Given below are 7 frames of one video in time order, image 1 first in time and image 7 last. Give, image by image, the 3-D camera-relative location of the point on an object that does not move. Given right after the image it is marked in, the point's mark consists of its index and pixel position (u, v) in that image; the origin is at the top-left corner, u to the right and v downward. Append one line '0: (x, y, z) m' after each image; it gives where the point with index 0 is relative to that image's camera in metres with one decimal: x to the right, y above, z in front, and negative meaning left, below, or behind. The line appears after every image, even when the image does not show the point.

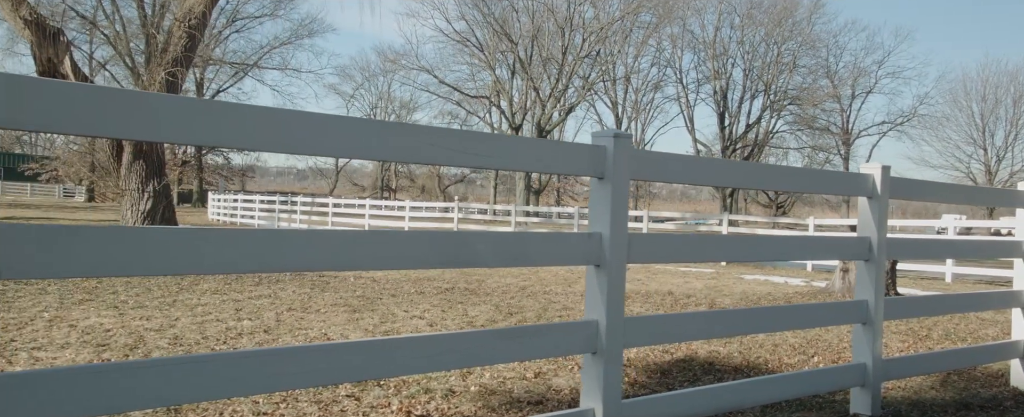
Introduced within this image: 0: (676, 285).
0: (+2.8, -1.3, +13.0) m
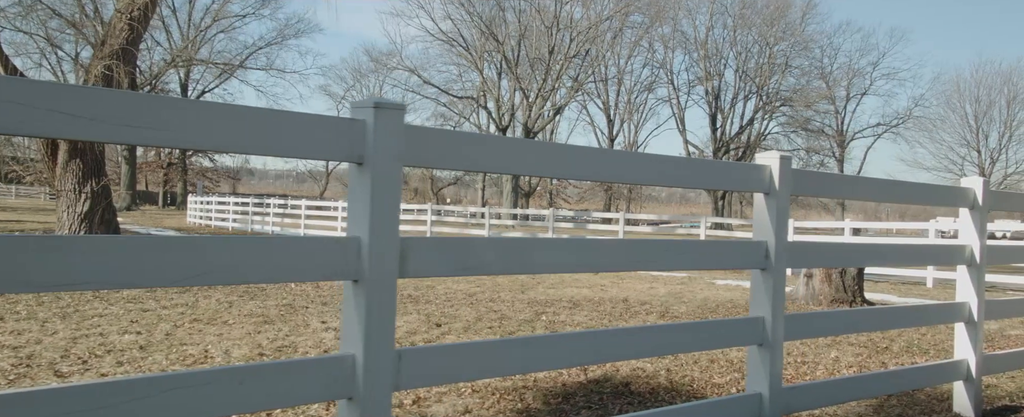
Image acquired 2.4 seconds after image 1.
0: (+2.0, -1.3, +12.3) m
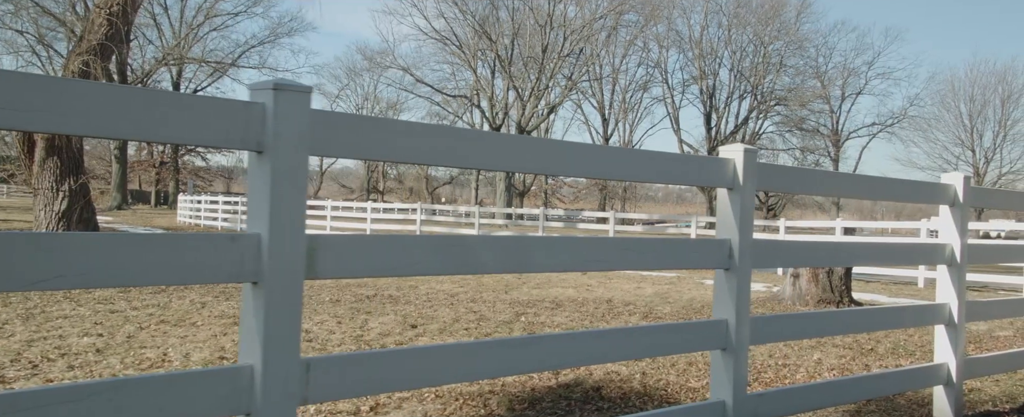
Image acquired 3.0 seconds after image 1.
0: (+1.8, -1.3, +12.1) m
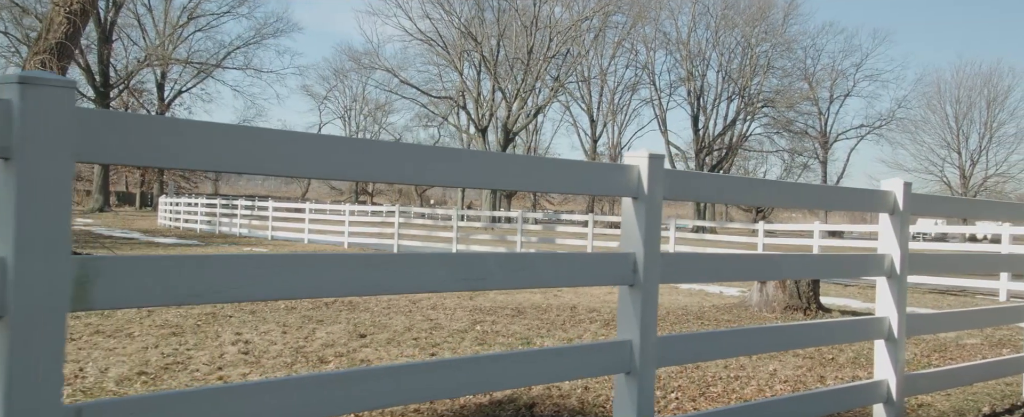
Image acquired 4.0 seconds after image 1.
0: (+1.3, -1.4, +11.9) m
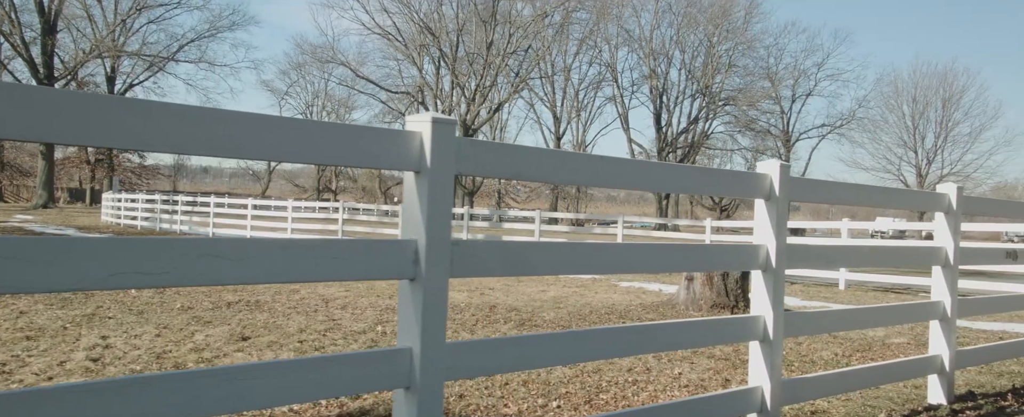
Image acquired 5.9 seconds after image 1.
0: (+0.2, -1.3, +11.4) m
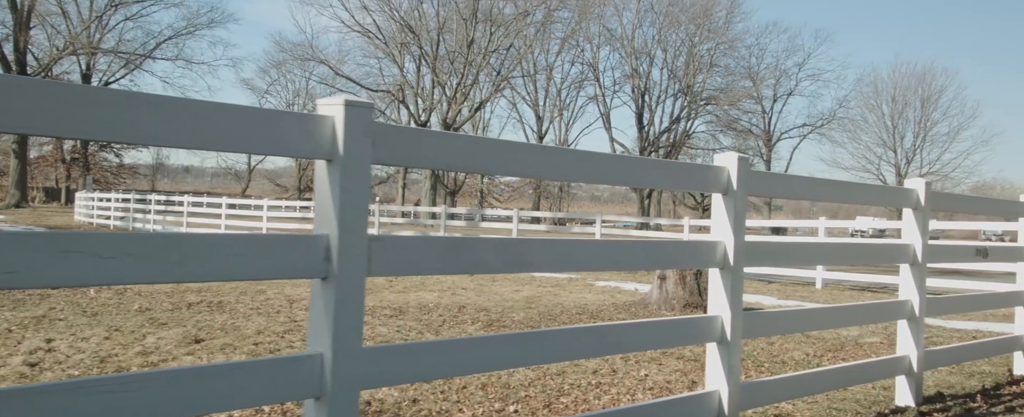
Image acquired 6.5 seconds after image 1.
0: (-0.2, -1.3, +11.2) m
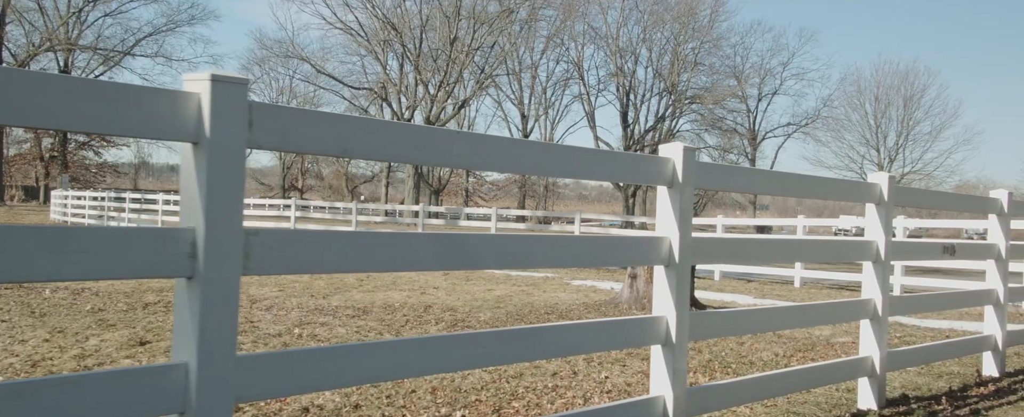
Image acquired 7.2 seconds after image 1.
0: (-0.7, -1.2, +10.9) m
